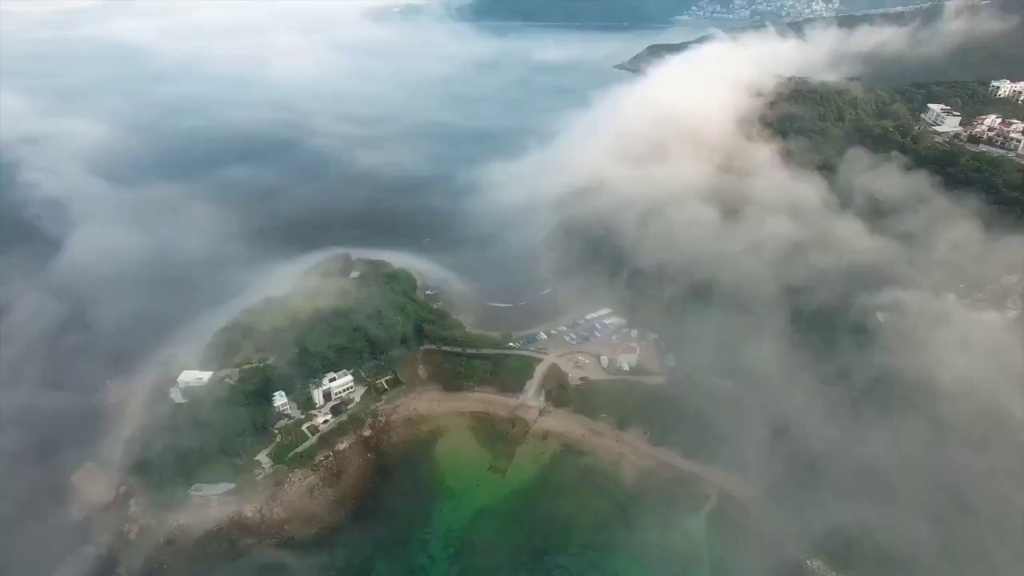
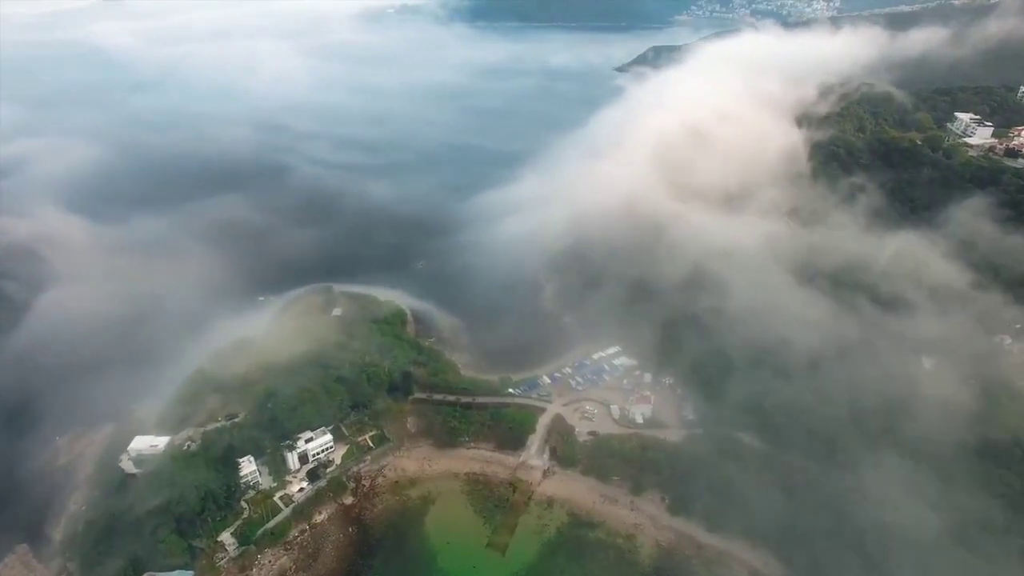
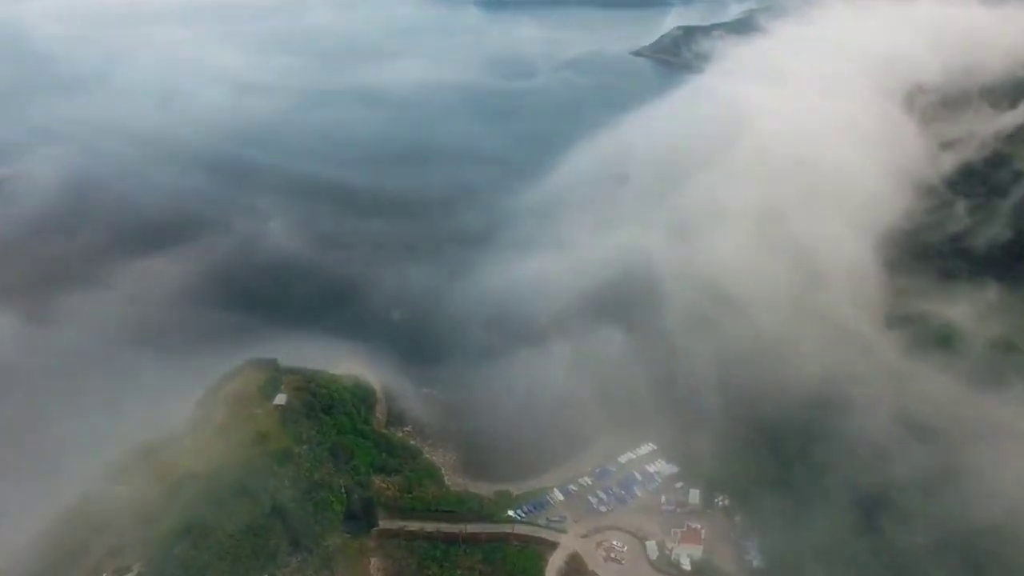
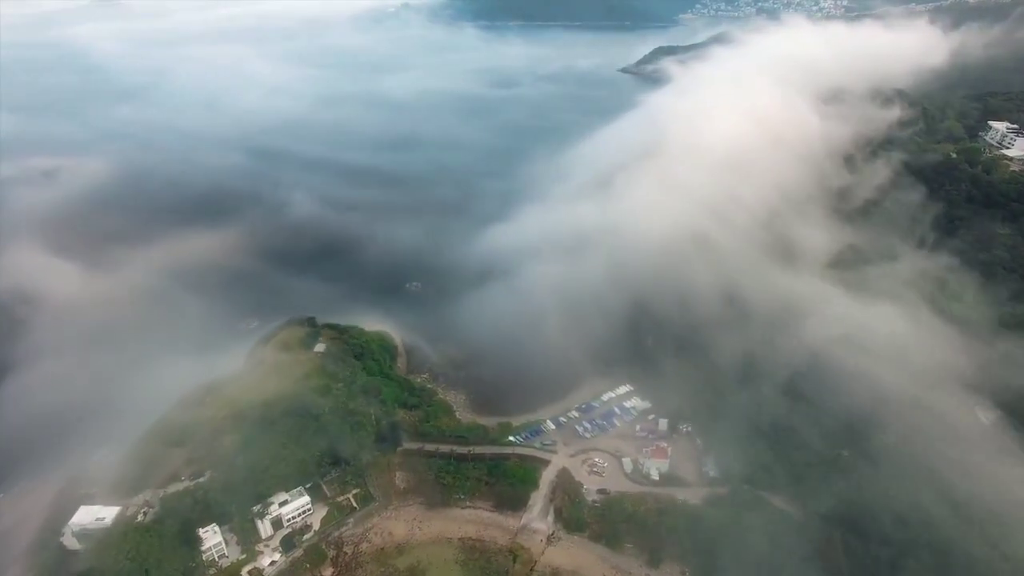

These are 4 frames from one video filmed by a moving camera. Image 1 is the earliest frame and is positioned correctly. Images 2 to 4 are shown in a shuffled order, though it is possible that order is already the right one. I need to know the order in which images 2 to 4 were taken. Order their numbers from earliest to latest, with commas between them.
2, 4, 3
